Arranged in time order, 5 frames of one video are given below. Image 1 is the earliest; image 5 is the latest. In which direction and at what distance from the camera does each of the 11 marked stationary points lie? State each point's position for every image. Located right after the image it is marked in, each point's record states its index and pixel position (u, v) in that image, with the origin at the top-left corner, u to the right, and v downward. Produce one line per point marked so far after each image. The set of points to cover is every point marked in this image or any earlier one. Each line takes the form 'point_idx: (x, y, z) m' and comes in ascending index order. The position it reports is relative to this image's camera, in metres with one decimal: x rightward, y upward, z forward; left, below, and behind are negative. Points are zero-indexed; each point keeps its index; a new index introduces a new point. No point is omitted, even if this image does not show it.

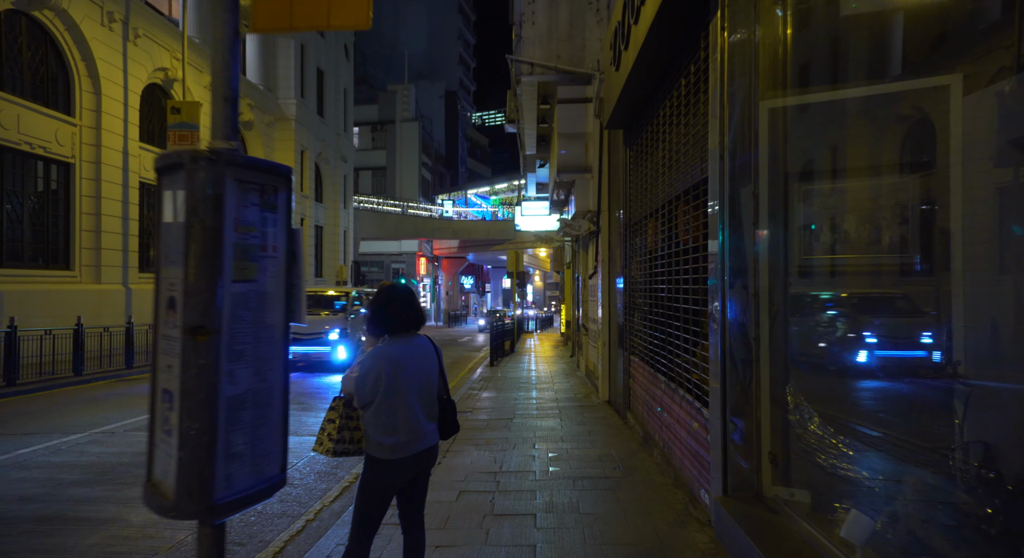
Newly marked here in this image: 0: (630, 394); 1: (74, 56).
0: (+1.6, -1.6, +9.4) m
1: (-11.9, +6.0, +18.5) m
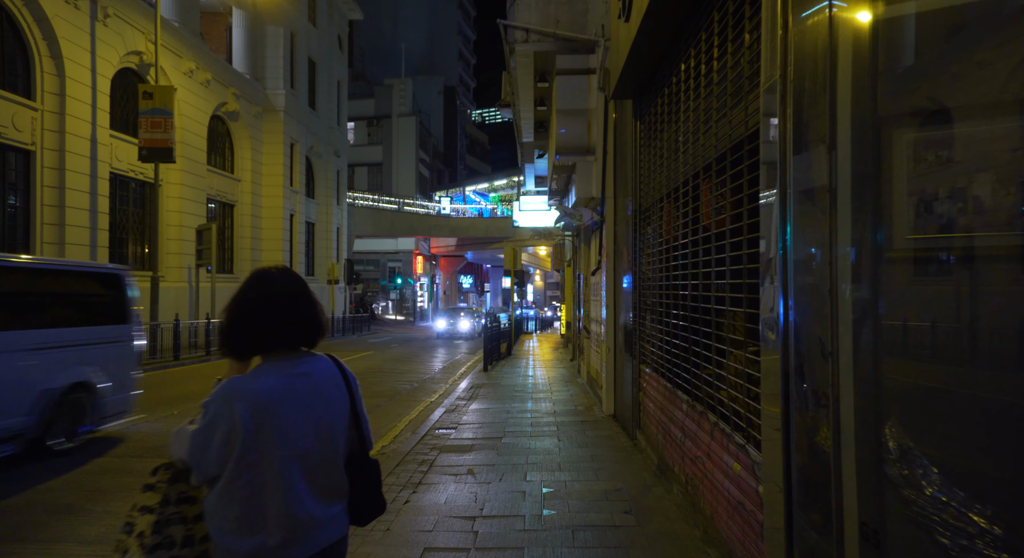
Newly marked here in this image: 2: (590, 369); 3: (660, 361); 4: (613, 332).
0: (+1.5, -1.5, +8.0) m
1: (-12.0, +6.1, +17.1) m
2: (+1.5, -1.7, +13.3) m
3: (+1.6, -0.9, +7.2) m
4: (+1.5, -0.8, +9.9) m
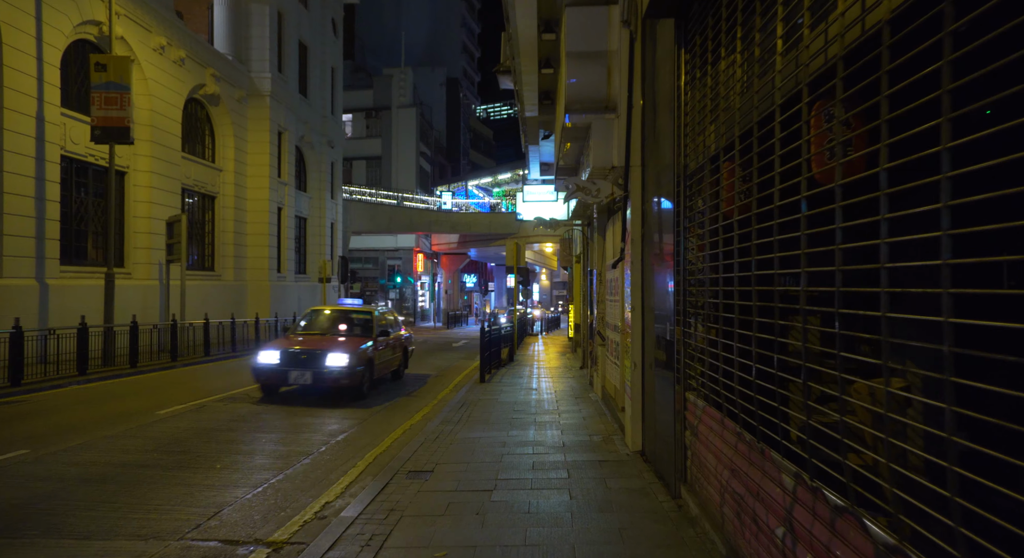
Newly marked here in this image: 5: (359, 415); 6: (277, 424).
0: (+1.4, -1.5, +5.6) m
1: (-11.9, +6.2, +14.8) m
2: (+1.5, -1.7, +10.9) m
3: (+1.5, -0.8, +4.8) m
4: (+1.4, -0.7, +7.6) m
5: (-2.4, -2.1, +10.7) m
6: (-3.4, -2.1, +9.7) m
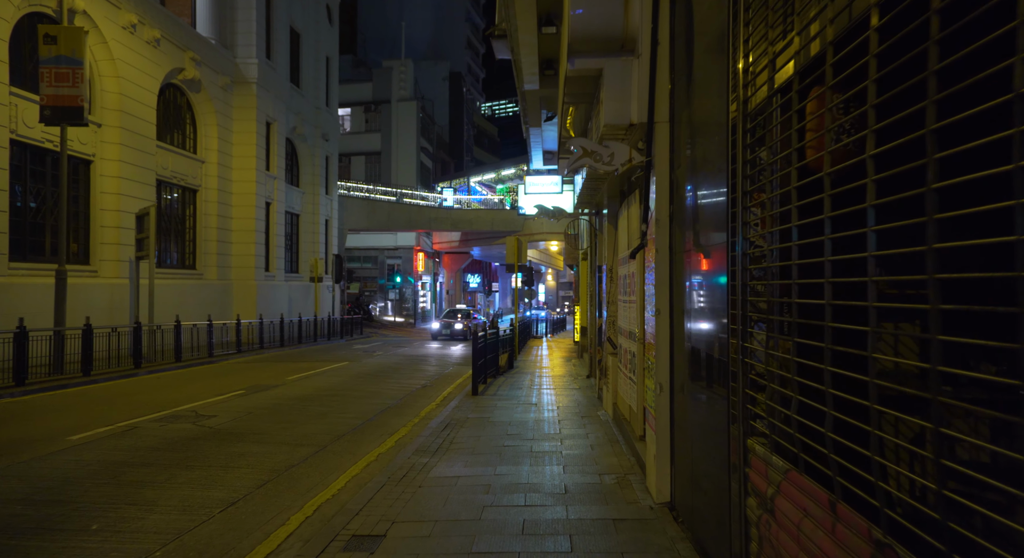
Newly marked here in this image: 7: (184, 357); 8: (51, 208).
0: (+1.3, -1.4, +3.7) m
1: (-12.0, +6.3, +13.1) m
2: (+1.4, -1.6, +9.0) m
3: (+1.3, -0.7, +2.9) m
4: (+1.3, -0.6, +5.7) m
5: (-2.5, -2.1, +8.8) m
6: (-3.5, -2.0, +7.8) m
7: (-9.6, -2.3, +19.9) m
8: (-12.4, +1.9, +18.3) m
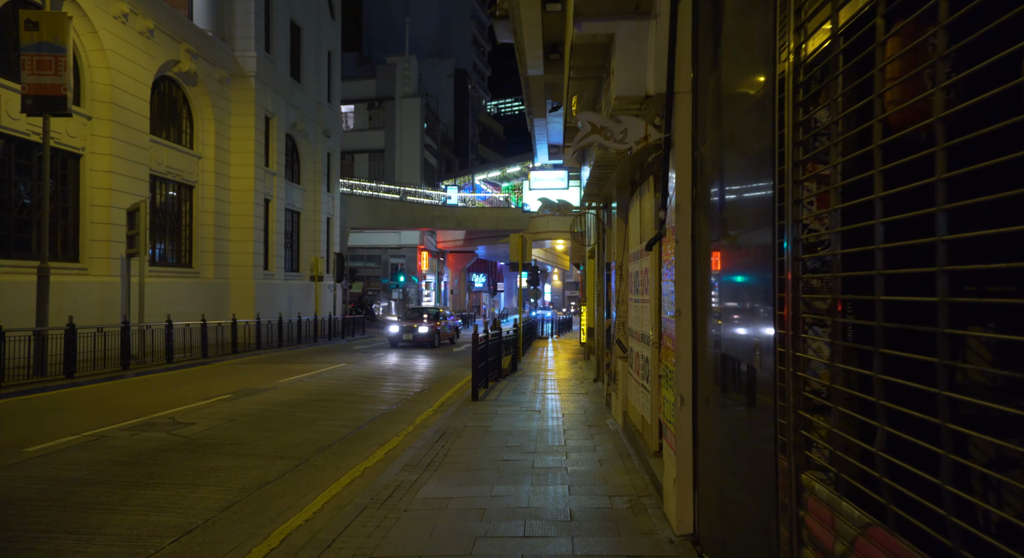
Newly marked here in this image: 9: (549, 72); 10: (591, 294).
0: (+1.3, -1.4, +2.9) m
1: (-11.9, +6.3, +12.4) m
2: (+1.4, -1.6, +8.2) m
3: (+1.3, -0.7, +2.2) m
4: (+1.3, -0.6, +4.9) m
5: (-2.5, -2.0, +8.1) m
6: (-3.5, -2.0, +7.1) m
7: (-9.5, -2.2, +19.2) m
8: (-12.3, +2.0, +17.6) m
9: (+0.7, +3.7, +12.4) m
10: (+2.0, -0.4, +17.6) m
